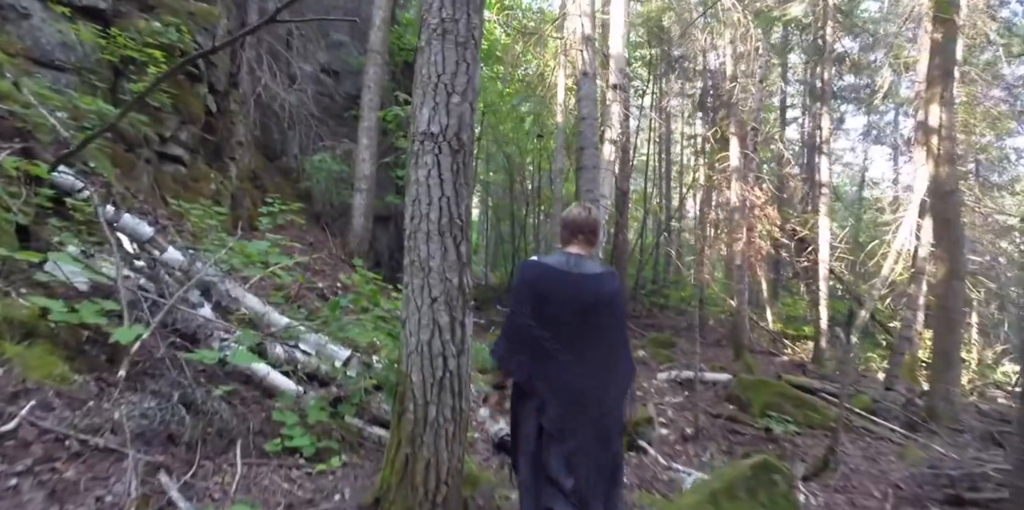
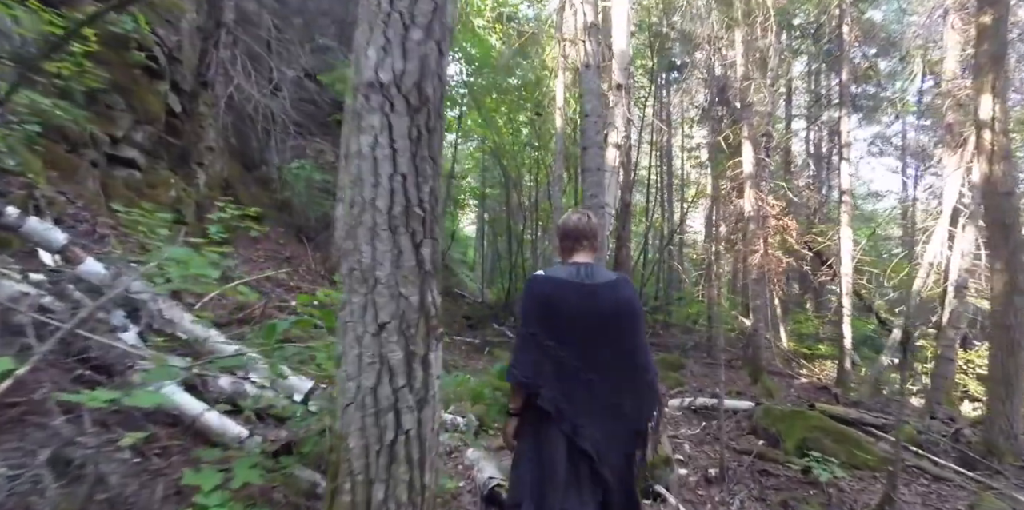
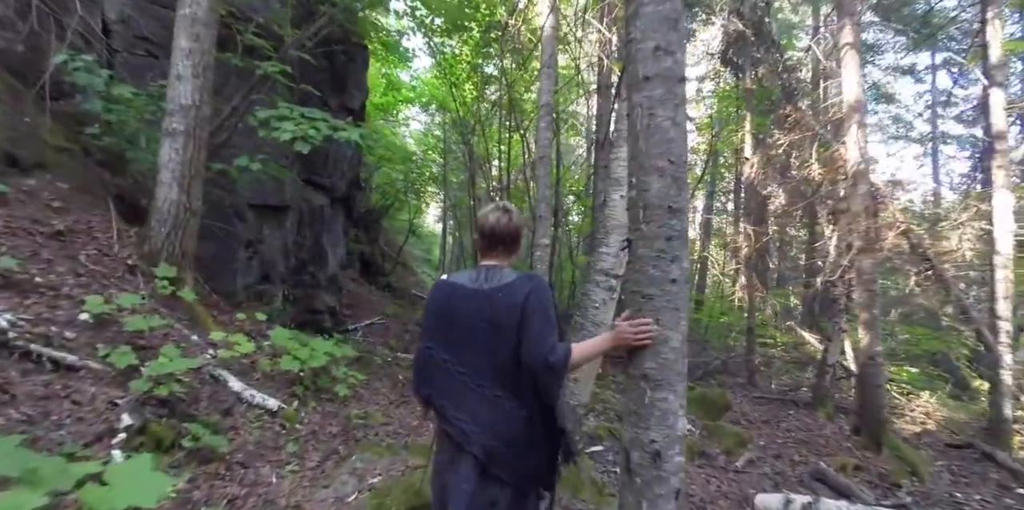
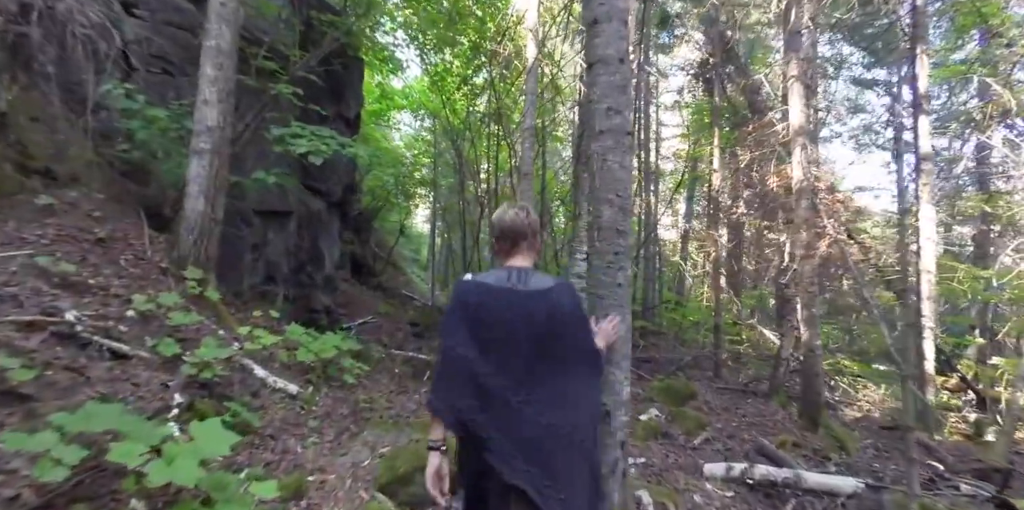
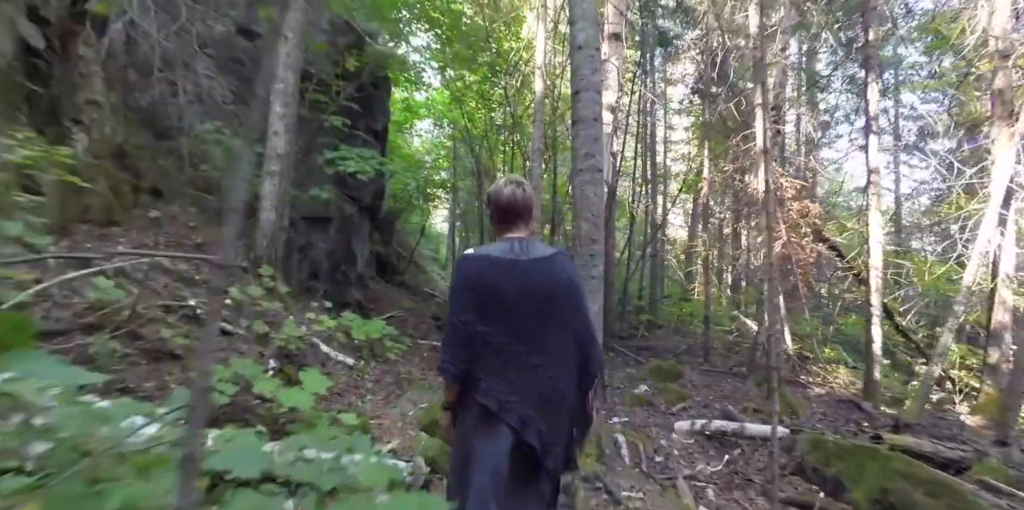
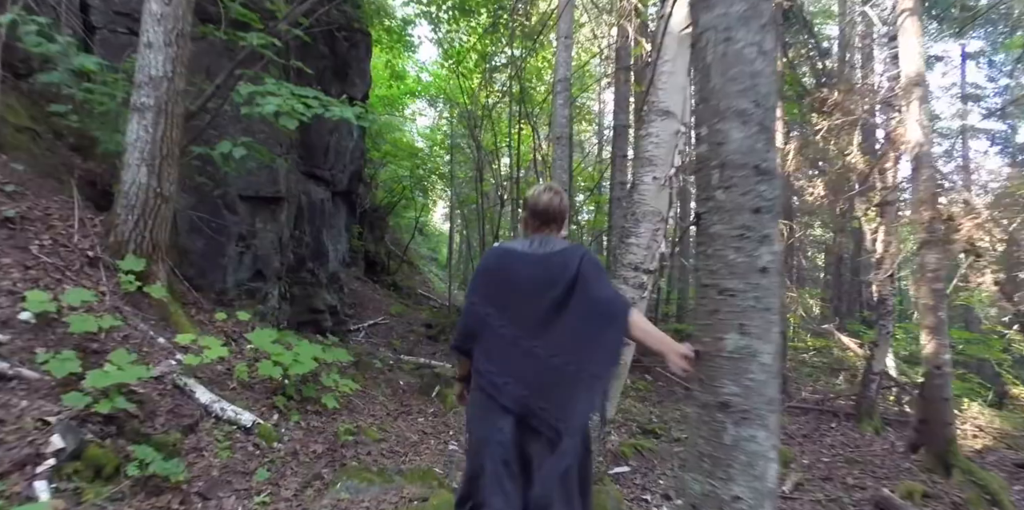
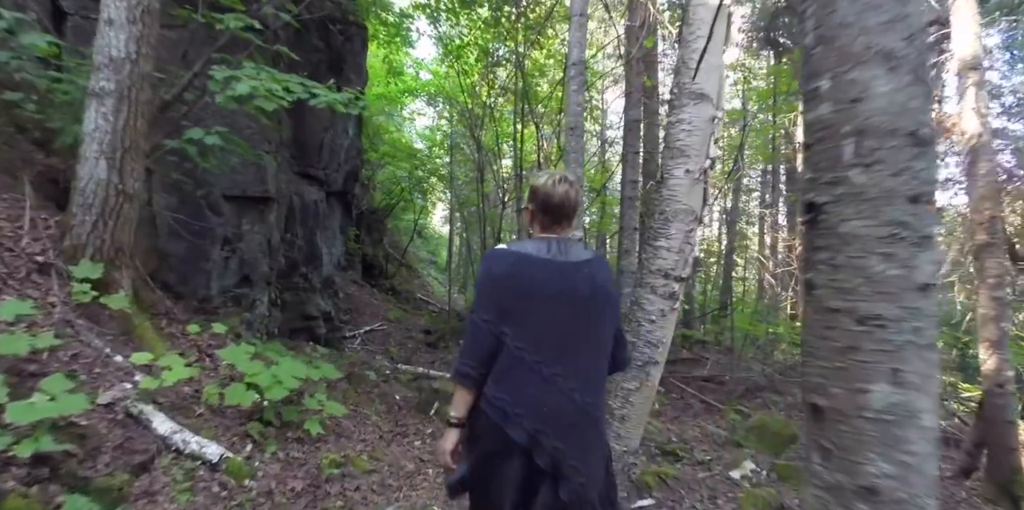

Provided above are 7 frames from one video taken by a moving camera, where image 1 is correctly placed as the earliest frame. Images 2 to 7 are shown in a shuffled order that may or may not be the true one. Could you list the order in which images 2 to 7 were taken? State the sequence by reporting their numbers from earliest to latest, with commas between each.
2, 5, 4, 3, 6, 7
